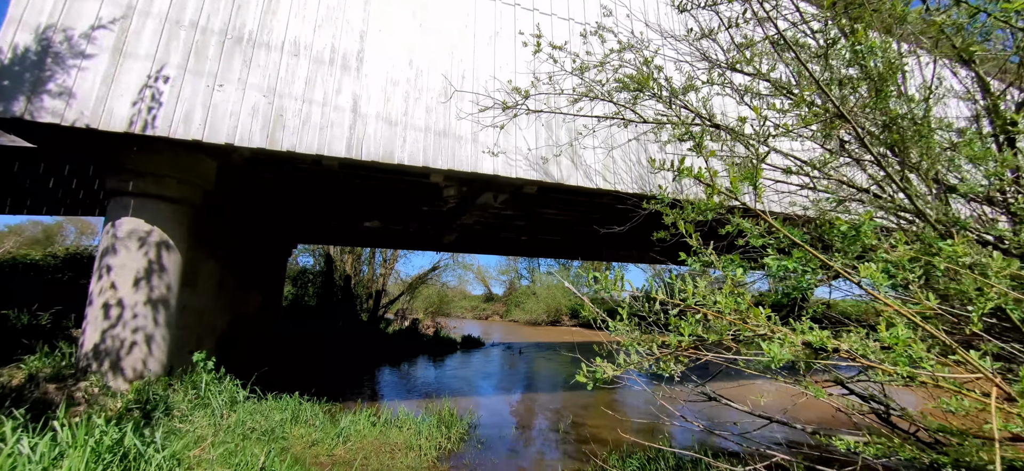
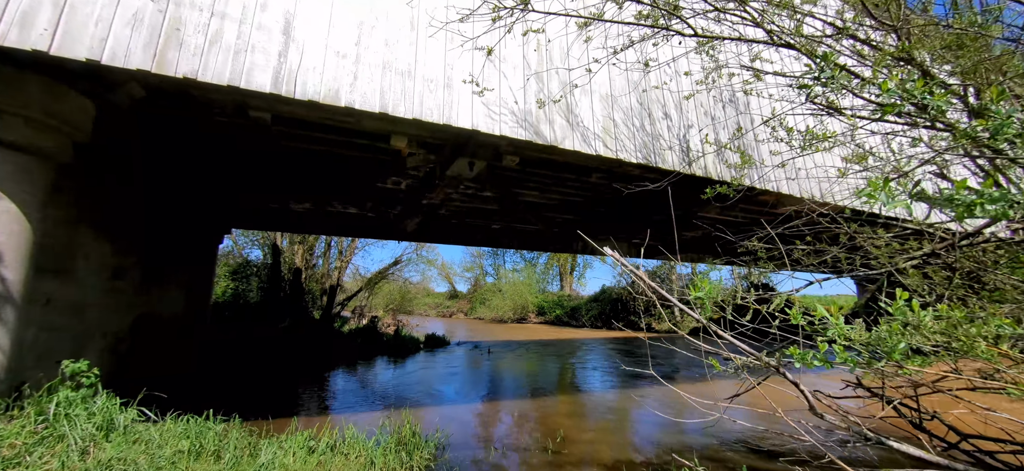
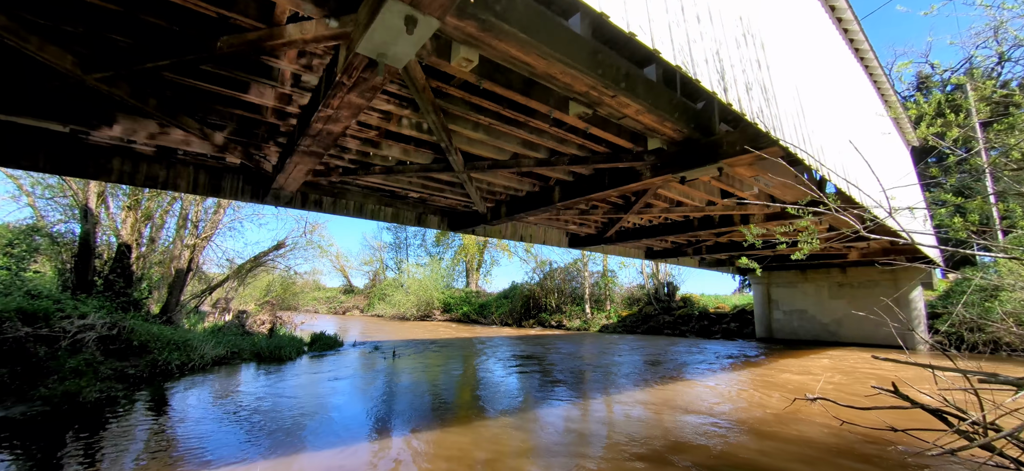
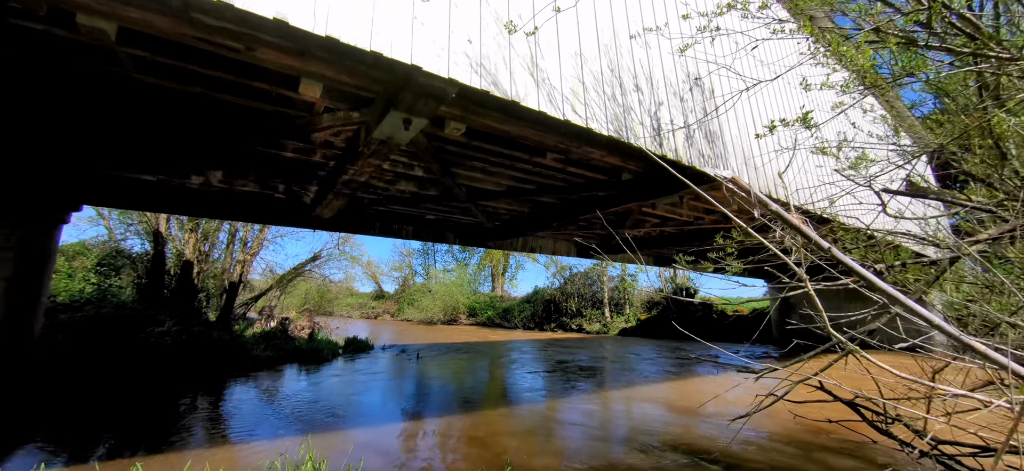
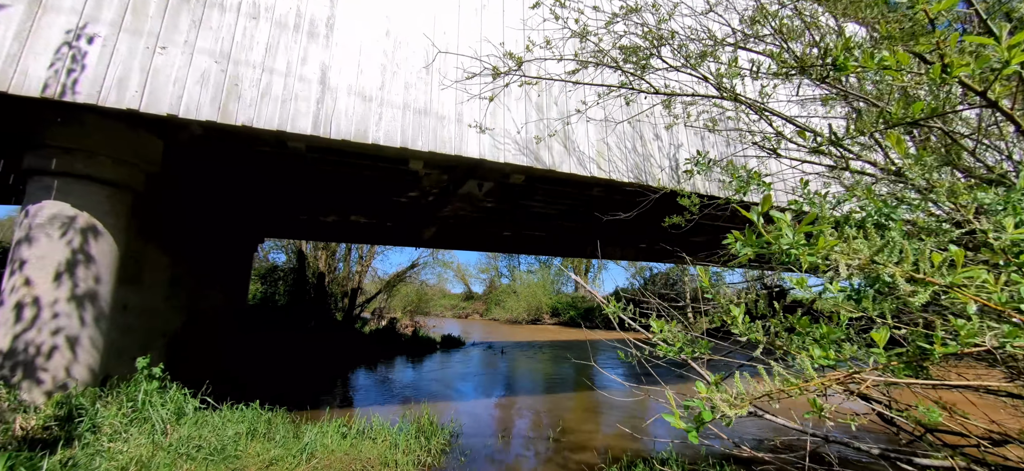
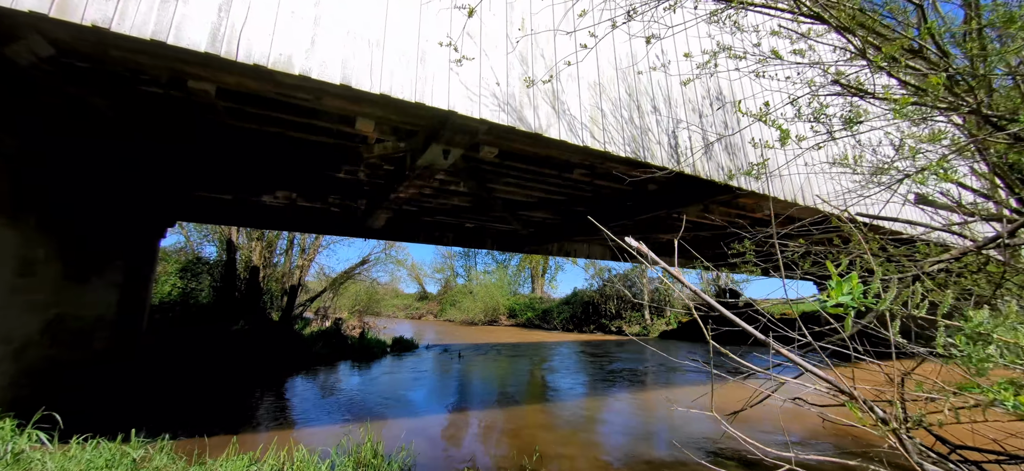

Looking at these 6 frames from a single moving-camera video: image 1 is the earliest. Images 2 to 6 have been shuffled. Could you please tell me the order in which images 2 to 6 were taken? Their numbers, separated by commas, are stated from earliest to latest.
5, 2, 6, 4, 3
